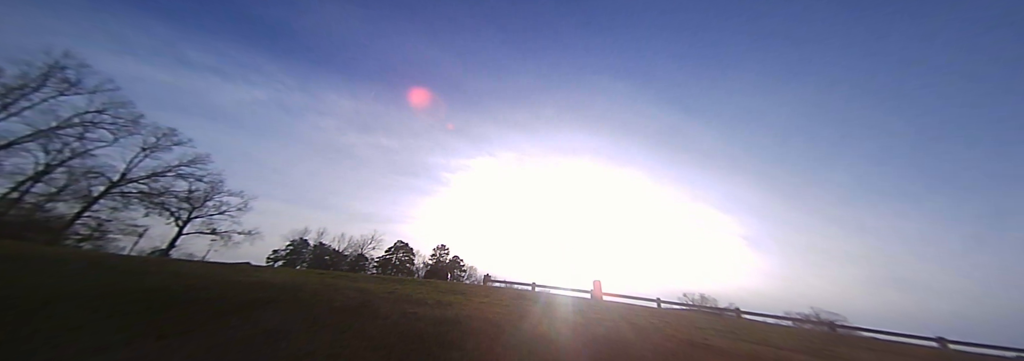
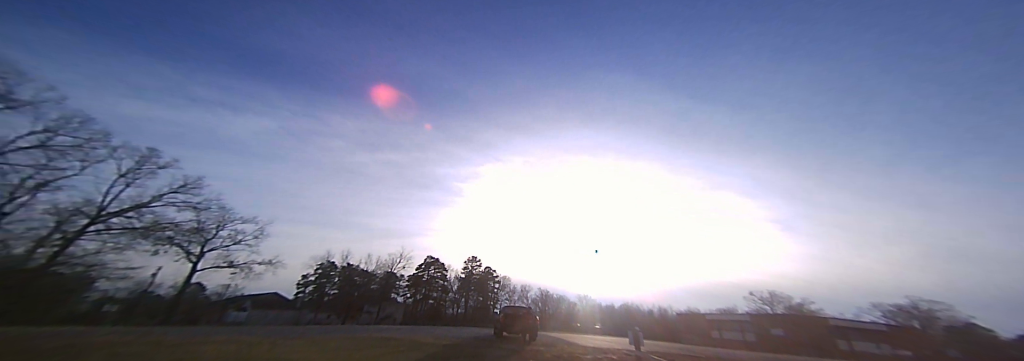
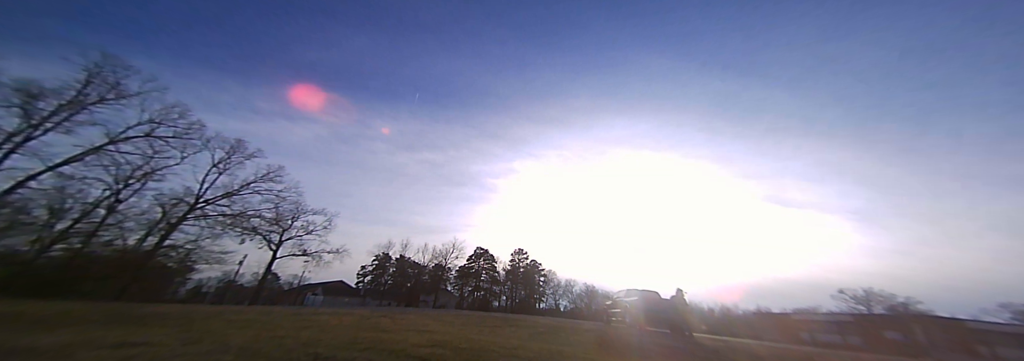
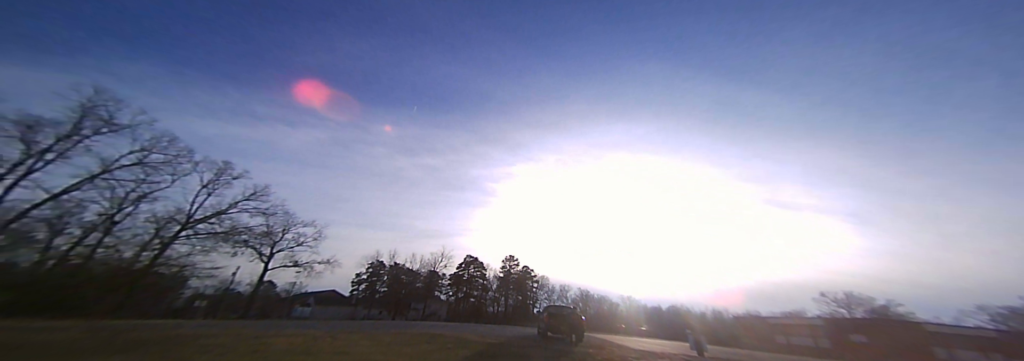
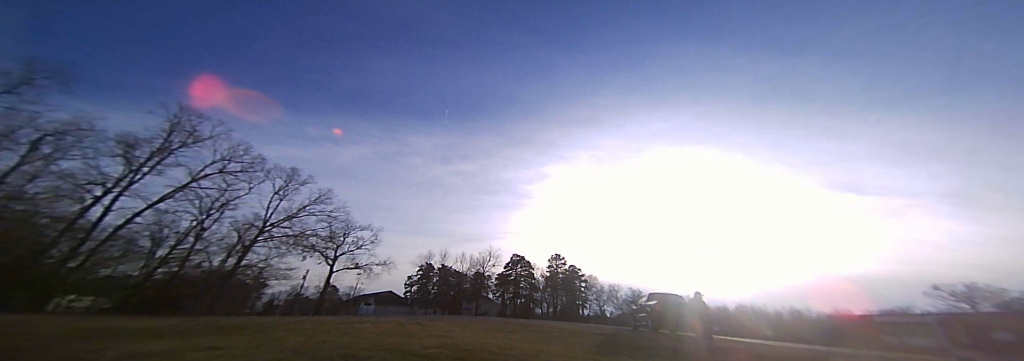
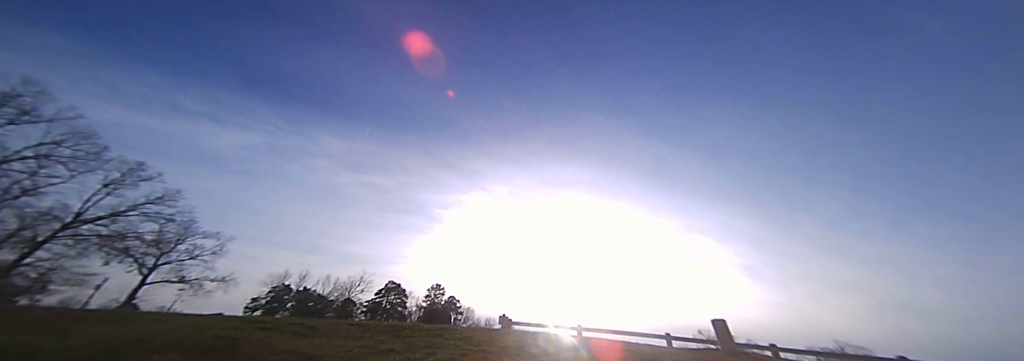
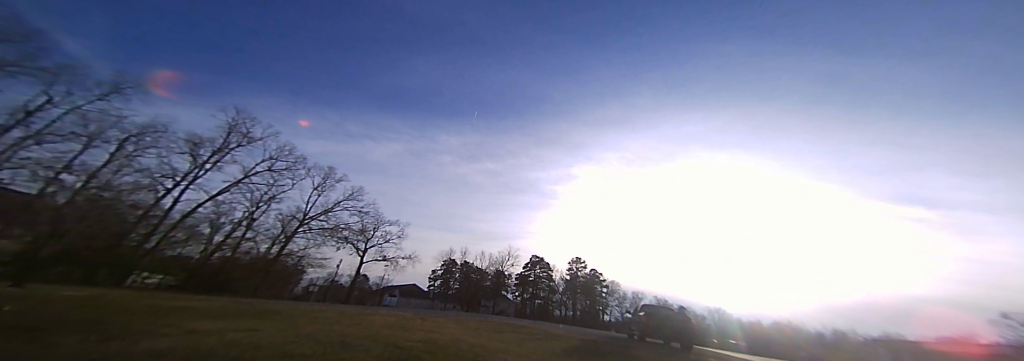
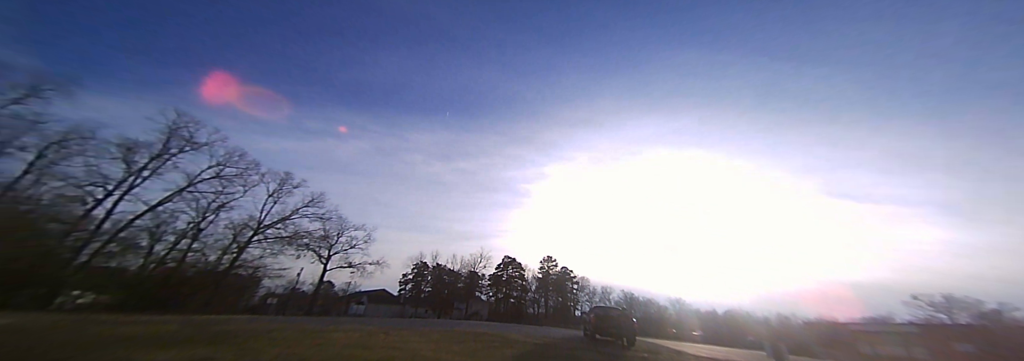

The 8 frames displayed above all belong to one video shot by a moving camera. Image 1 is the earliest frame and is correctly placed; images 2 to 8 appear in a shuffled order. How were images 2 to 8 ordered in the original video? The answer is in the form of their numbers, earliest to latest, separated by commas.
6, 2, 4, 8, 7, 5, 3
